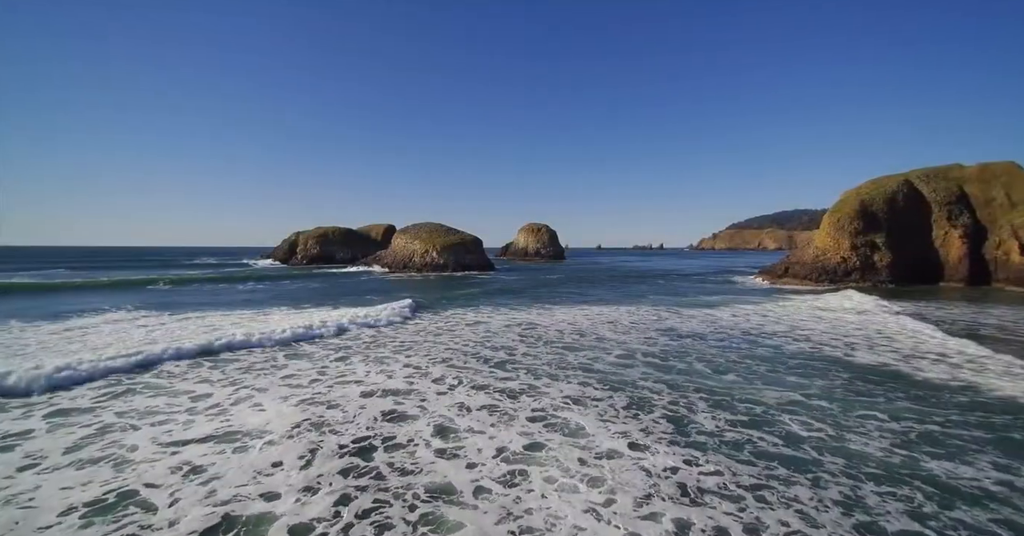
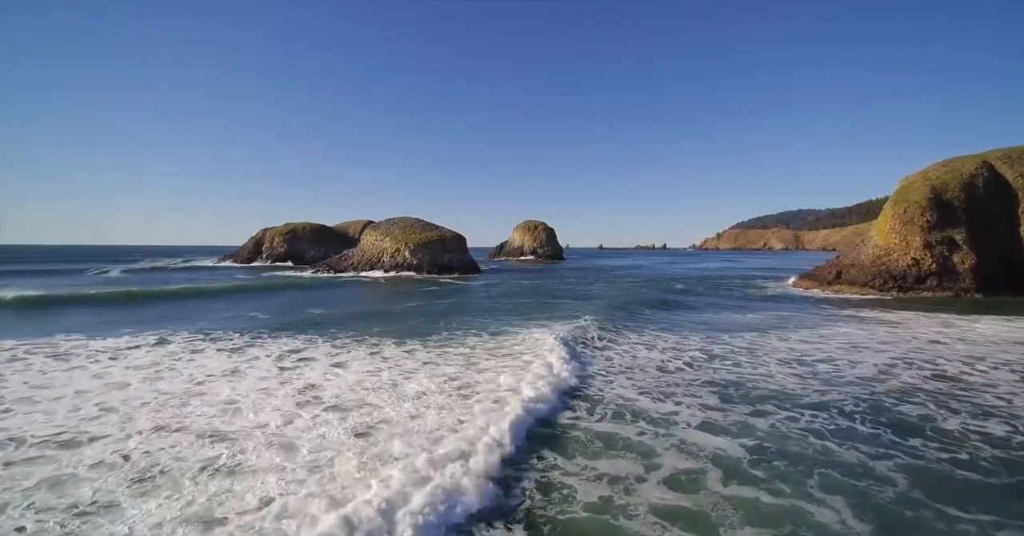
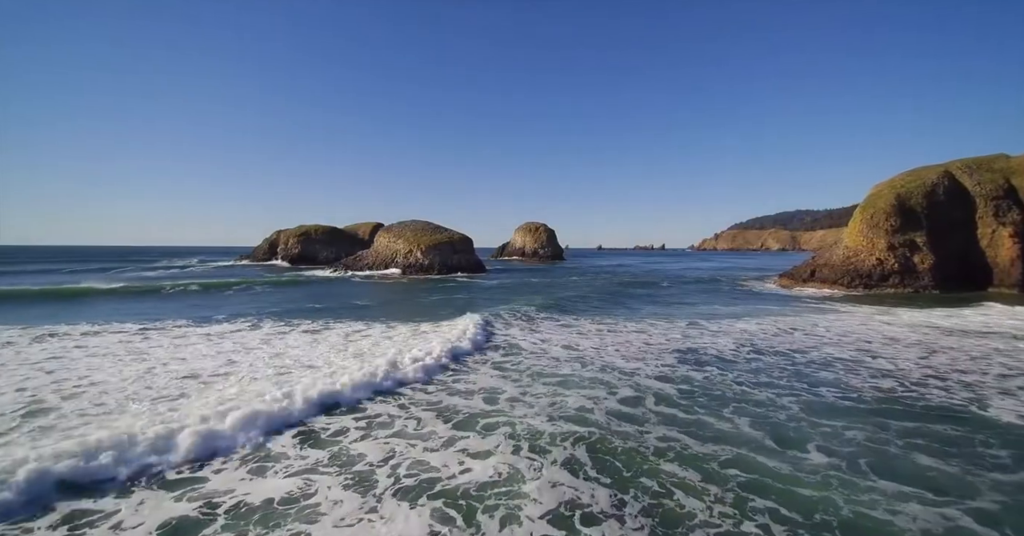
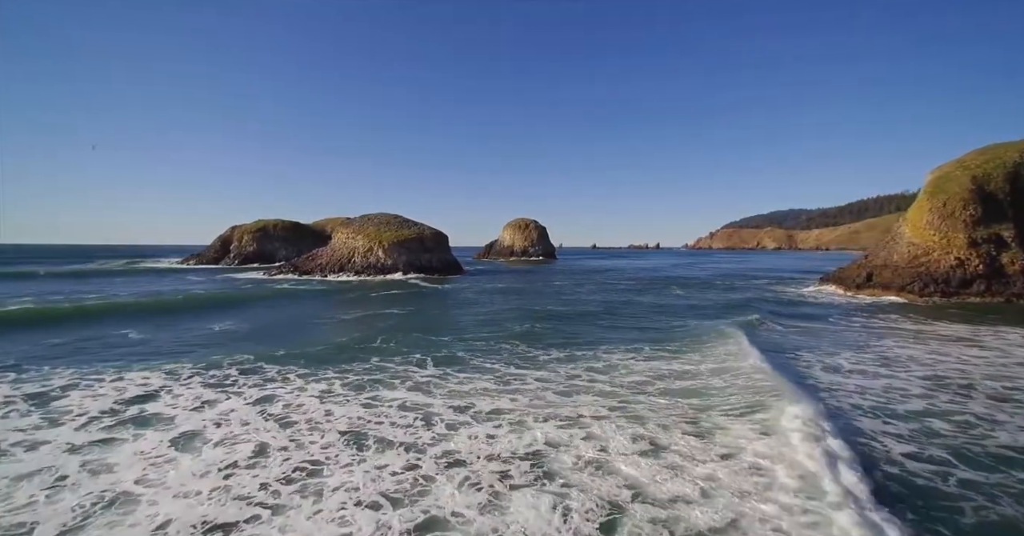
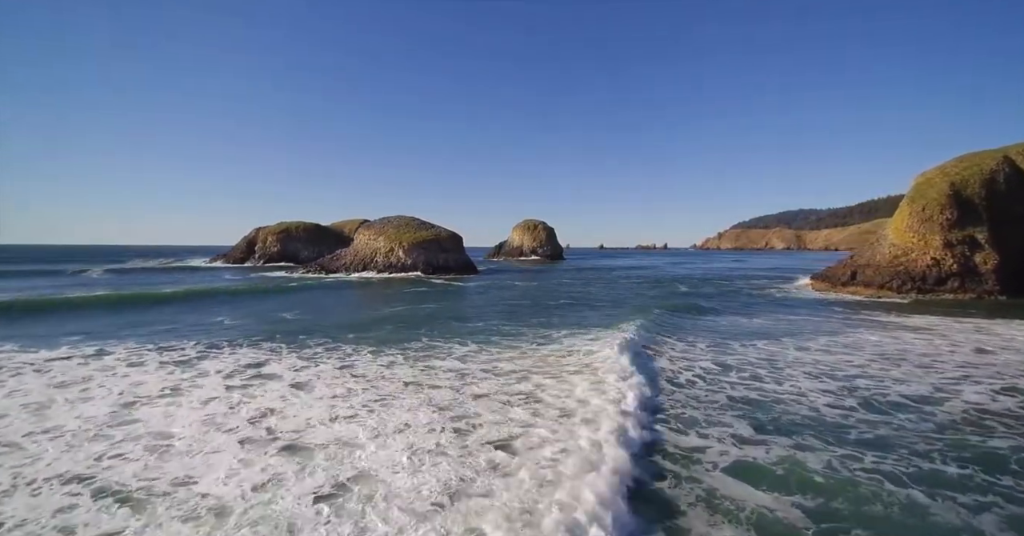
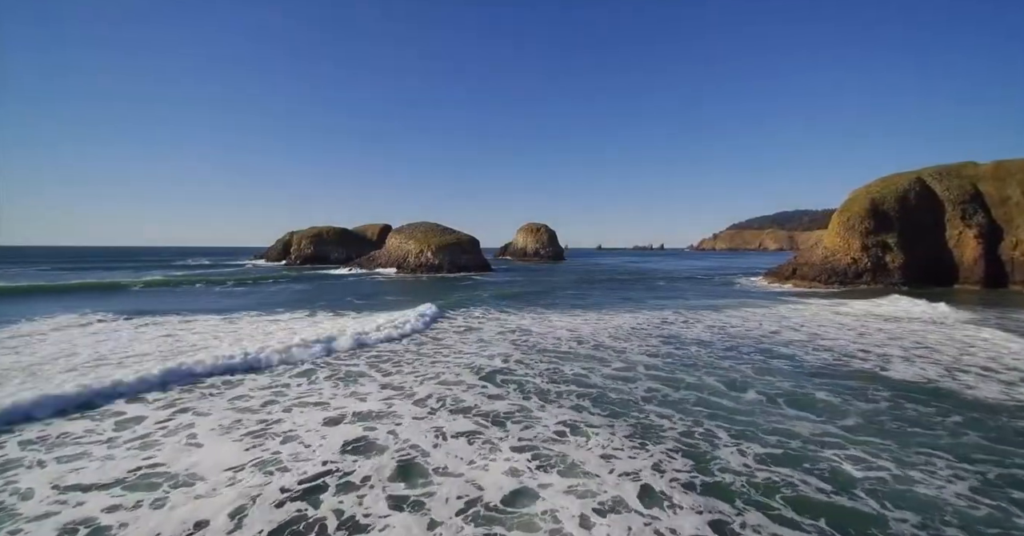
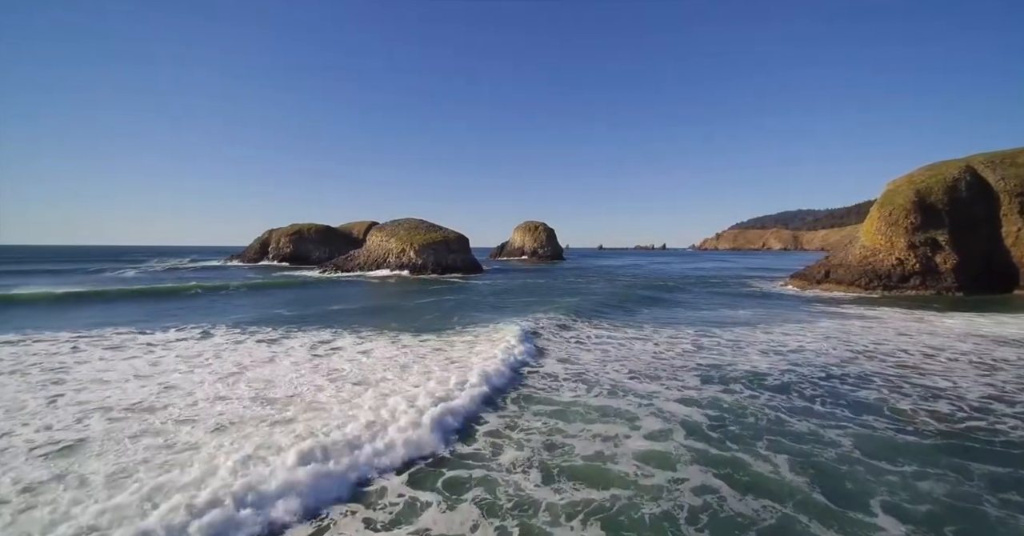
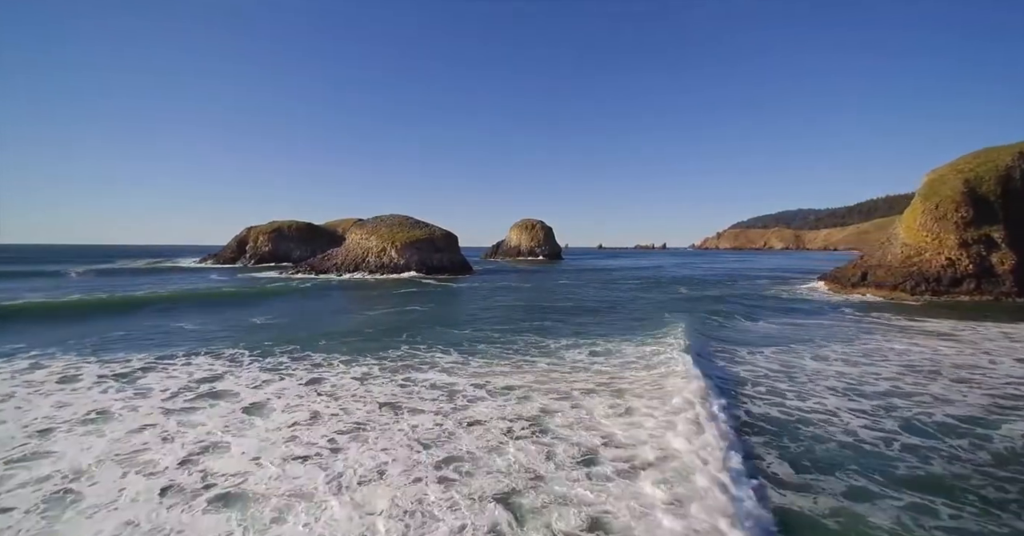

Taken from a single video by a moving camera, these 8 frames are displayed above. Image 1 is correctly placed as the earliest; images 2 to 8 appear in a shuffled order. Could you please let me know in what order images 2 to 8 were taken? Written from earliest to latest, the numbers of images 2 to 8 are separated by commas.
6, 3, 7, 2, 5, 8, 4
